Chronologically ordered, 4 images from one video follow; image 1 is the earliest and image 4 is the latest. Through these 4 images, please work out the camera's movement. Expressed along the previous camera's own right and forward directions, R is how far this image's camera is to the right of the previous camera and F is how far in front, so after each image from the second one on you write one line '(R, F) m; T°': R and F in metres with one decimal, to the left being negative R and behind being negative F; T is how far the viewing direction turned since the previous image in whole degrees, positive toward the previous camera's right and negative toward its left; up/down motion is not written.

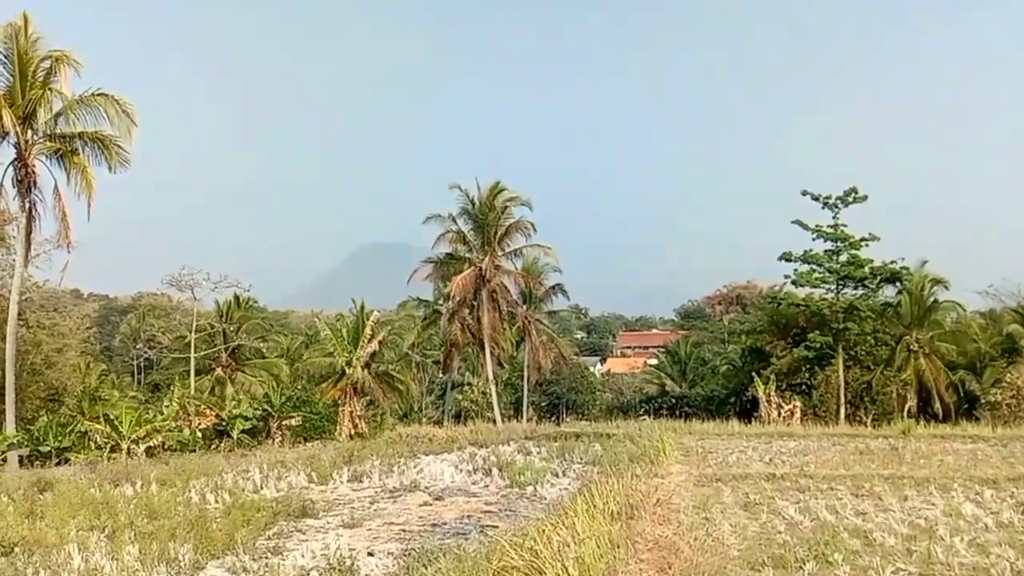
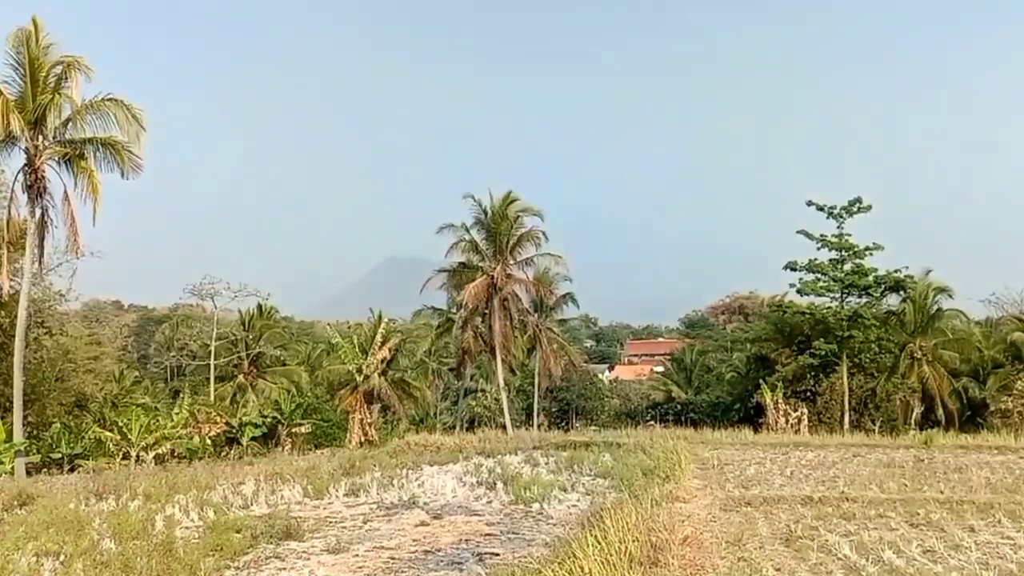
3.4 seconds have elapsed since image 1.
(+0.1, +1.3) m; -1°
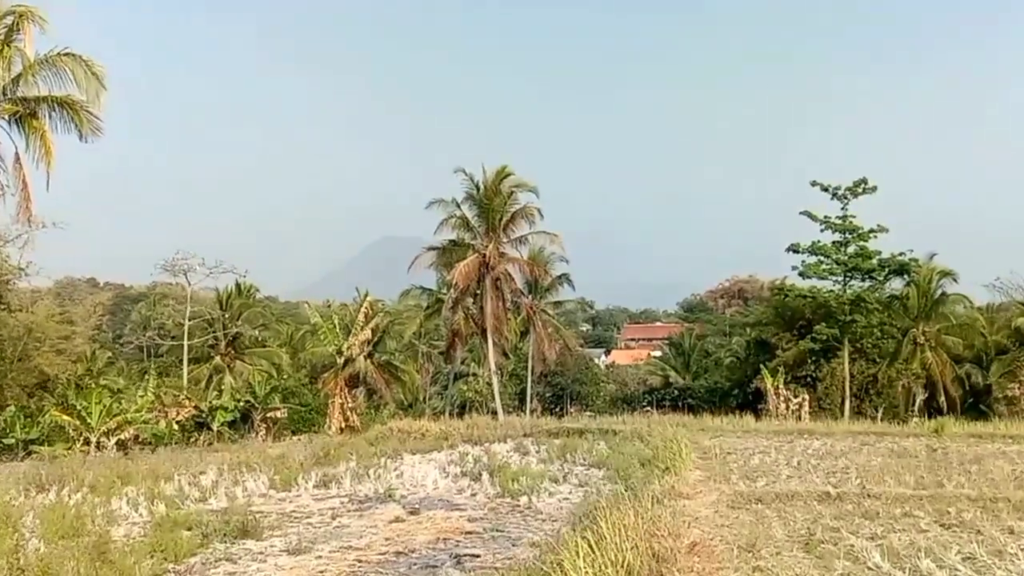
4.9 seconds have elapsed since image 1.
(+0.1, +0.9) m; 0°
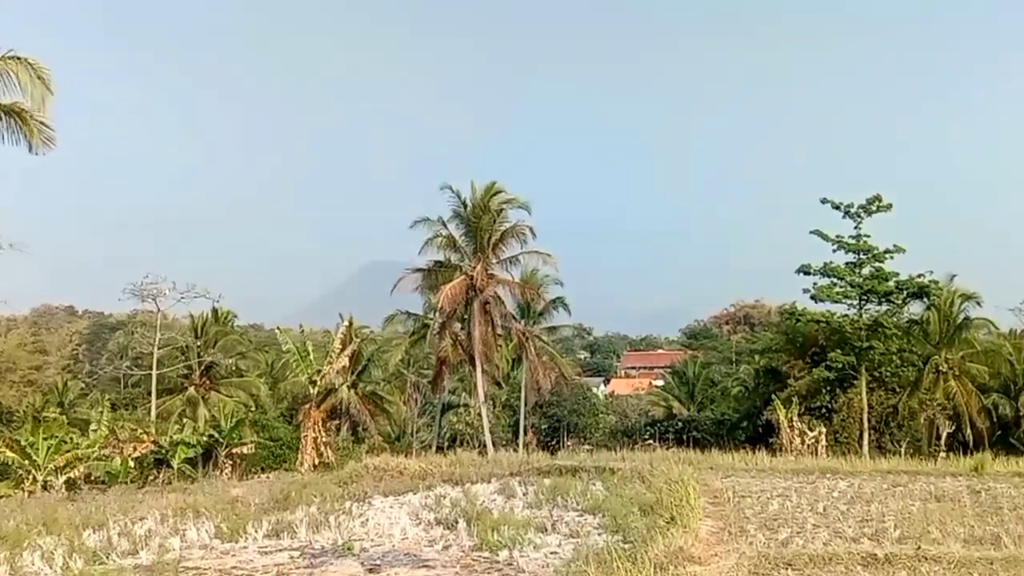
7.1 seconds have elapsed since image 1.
(+0.3, +1.6) m; 0°
